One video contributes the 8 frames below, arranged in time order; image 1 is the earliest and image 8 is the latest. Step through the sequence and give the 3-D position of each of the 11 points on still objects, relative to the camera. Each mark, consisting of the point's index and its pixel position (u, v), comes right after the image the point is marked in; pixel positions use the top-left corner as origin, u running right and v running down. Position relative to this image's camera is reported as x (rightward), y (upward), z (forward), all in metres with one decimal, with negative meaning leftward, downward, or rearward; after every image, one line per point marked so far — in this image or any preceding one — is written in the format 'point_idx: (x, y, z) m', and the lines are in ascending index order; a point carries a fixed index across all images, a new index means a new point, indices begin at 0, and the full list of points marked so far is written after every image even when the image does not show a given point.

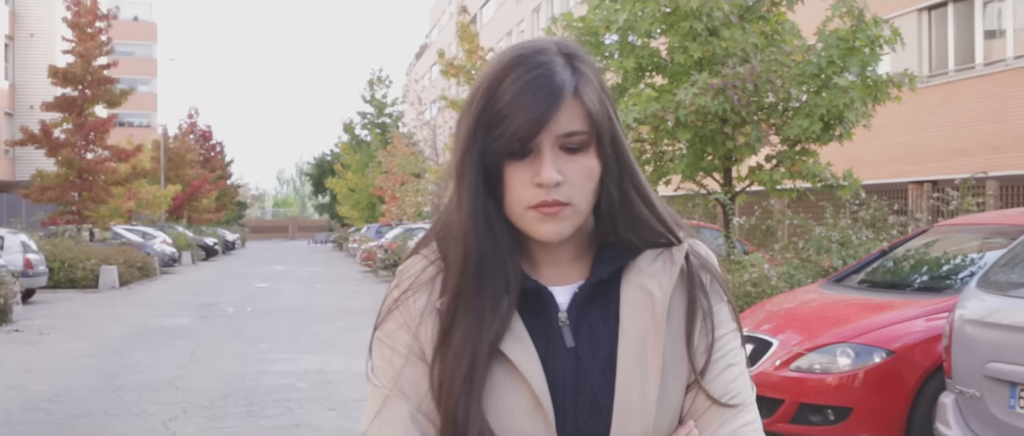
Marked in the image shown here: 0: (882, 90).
0: (+3.3, +1.1, +9.5) m
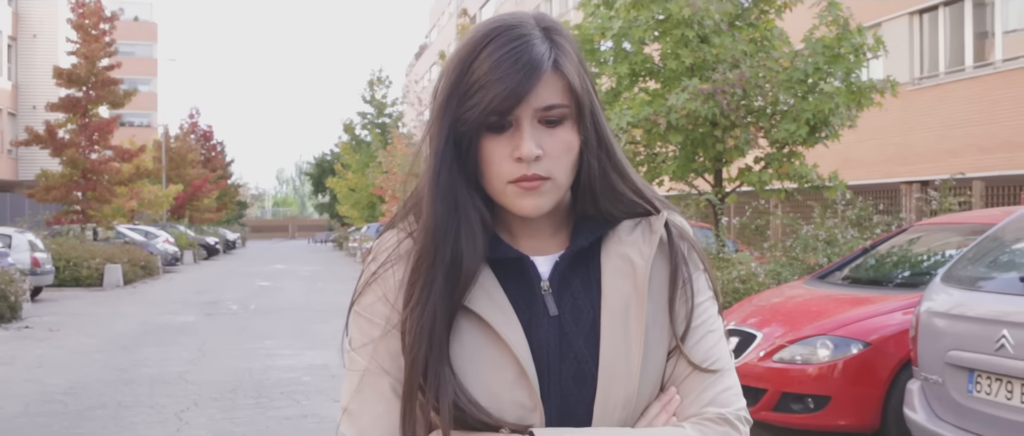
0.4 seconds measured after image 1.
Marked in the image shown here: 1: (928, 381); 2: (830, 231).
0: (+3.3, +1.1, +9.9) m
1: (+2.0, -0.8, +4.9) m
2: (+3.0, -0.1, +9.5) m
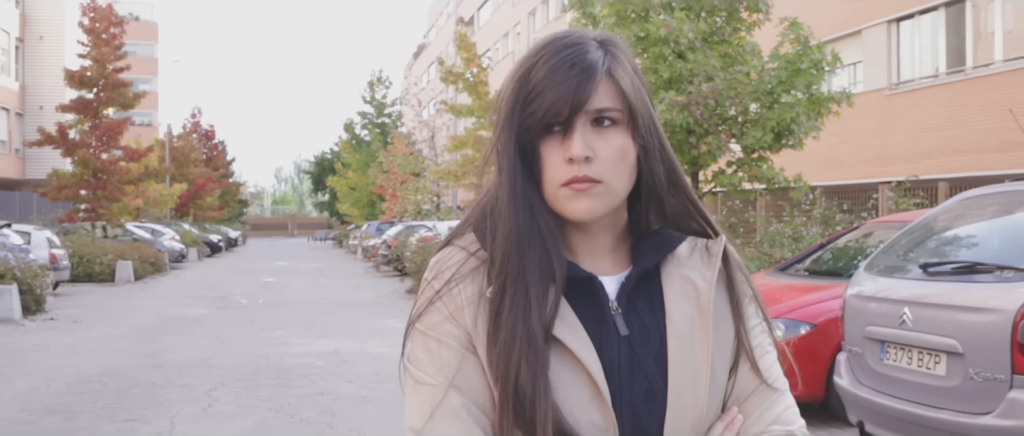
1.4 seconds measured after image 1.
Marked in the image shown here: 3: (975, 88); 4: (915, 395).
0: (+3.3, +1.2, +10.8) m
1: (+1.9, -0.8, +5.8) m
2: (+2.9, -0.1, +10.5) m
3: (+8.2, +2.3, +18.1) m
4: (+2.0, -0.9, +5.2) m
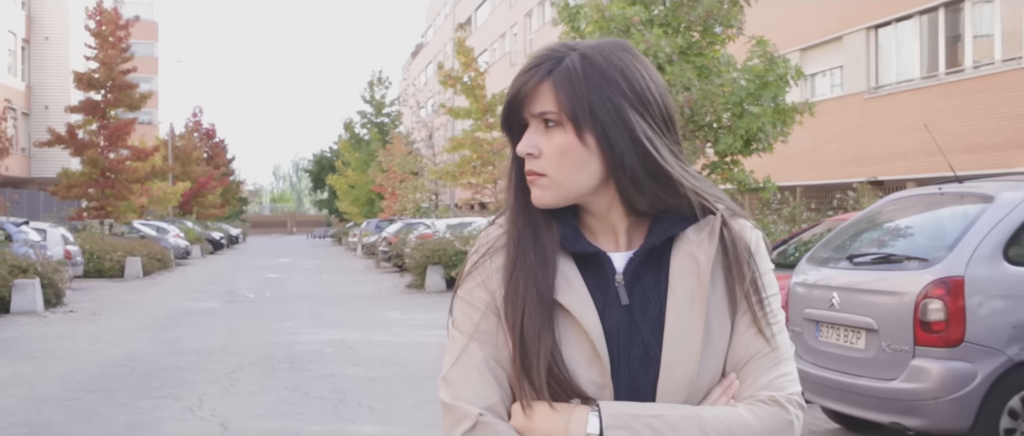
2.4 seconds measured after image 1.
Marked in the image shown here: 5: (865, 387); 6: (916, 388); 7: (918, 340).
0: (+3.2, +1.2, +11.8) m
1: (+1.9, -0.8, +6.8) m
2: (+2.8, -0.1, +11.5) m
3: (+8.1, +2.3, +19.1) m
4: (+2.0, -0.9, +6.1) m
5: (+2.0, -1.0, +5.8) m
6: (+2.2, -0.9, +5.5) m
7: (+2.2, -0.7, +5.5) m
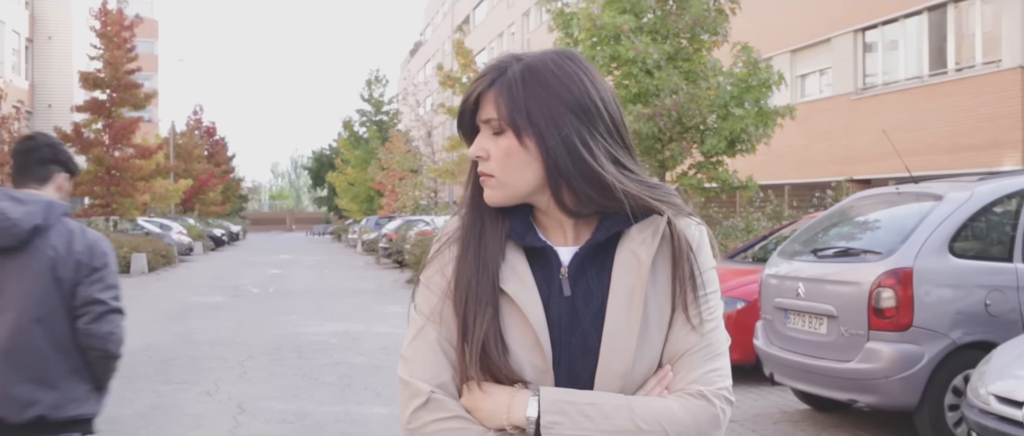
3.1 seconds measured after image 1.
0: (+3.1, +1.2, +12.4) m
1: (+1.8, -0.7, +7.4) m
2: (+2.8, -0.1, +12.1) m
3: (+8.1, +2.4, +19.7) m
4: (+1.9, -0.9, +6.8) m
5: (+2.0, -1.0, +6.5) m
6: (+2.1, -0.9, +6.1) m
7: (+2.2, -0.6, +6.1) m
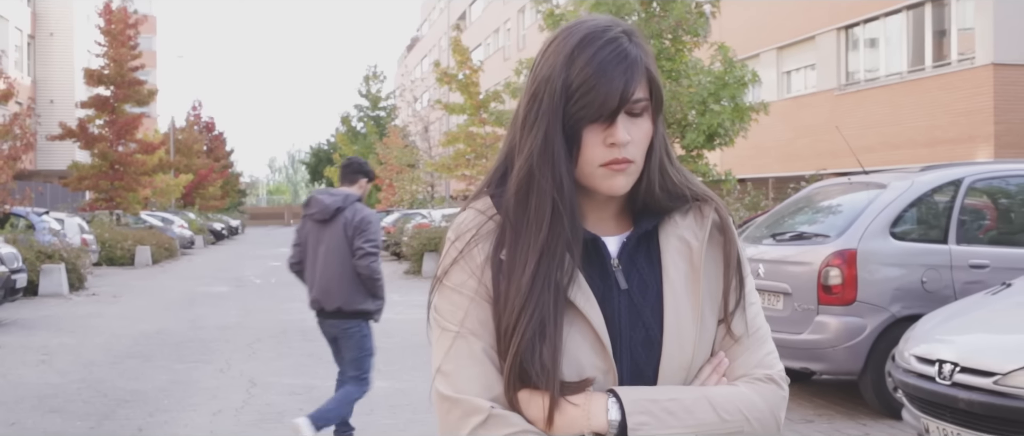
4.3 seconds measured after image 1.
0: (+3.0, +1.3, +13.1) m
1: (+1.7, -0.6, +8.2) m
2: (+2.7, +0.1, +12.8) m
3: (+7.9, +2.5, +20.4) m
4: (+1.8, -0.8, +7.5) m
5: (+1.9, -0.9, +7.2) m
6: (+2.1, -0.8, +6.8) m
7: (+2.1, -0.6, +6.9) m
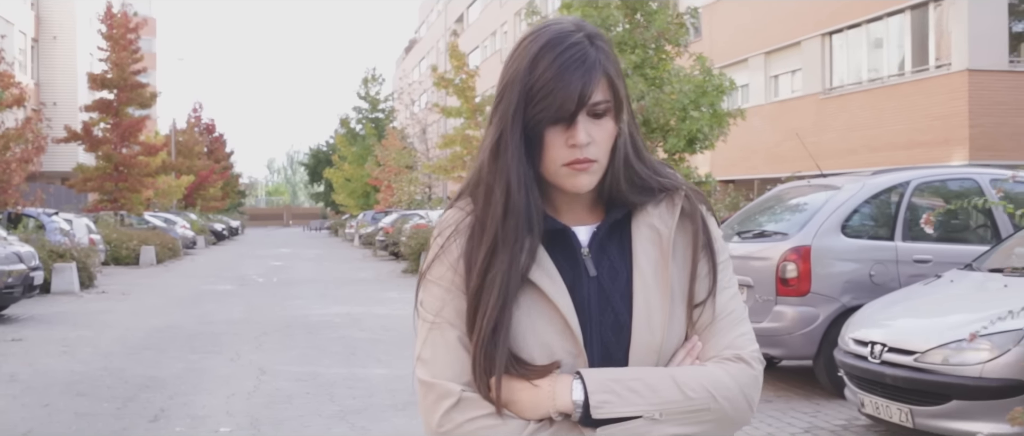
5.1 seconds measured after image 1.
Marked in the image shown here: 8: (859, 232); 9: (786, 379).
0: (+2.9, +1.3, +13.9) m
1: (+1.7, -0.6, +8.9) m
2: (+2.6, +0.1, +13.5) m
3: (+7.8, +2.5, +21.2) m
4: (+1.8, -0.8, +8.2) m
5: (+1.8, -0.9, +7.9) m
6: (+2.0, -0.8, +7.6) m
7: (+2.0, -0.6, +7.6) m
8: (+2.6, -0.1, +7.8) m
9: (+2.2, -1.3, +8.3) m
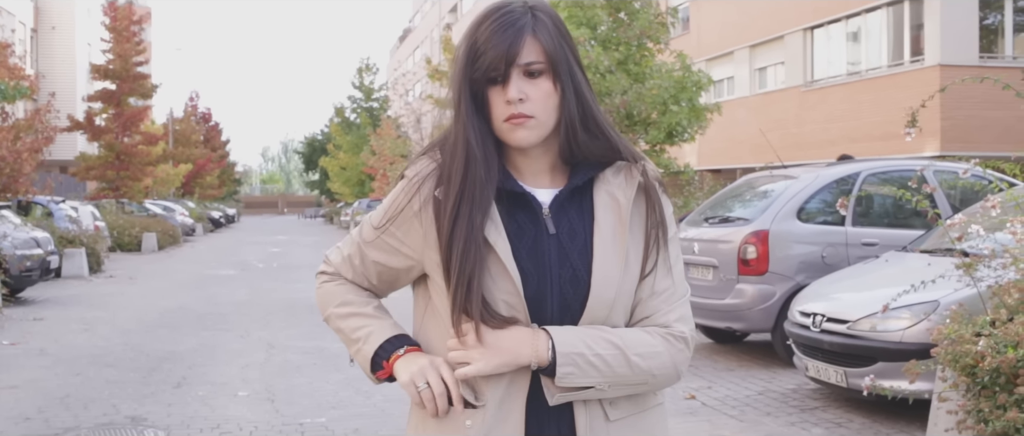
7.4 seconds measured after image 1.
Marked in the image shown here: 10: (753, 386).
0: (+2.8, +1.5, +14.7) m
1: (+1.5, -0.5, +9.7) m
2: (+2.5, +0.2, +14.4) m
3: (+7.6, +2.8, +22.0) m
4: (+1.7, -0.7, +9.1) m
5: (+1.7, -0.7, +8.8) m
6: (+1.9, -0.7, +8.4) m
7: (+1.9, -0.4, +8.5) m
8: (+2.5, 0.0, +8.6) m
9: (+2.1, -1.2, +9.2) m
10: (+1.8, -1.3, +7.7) m
